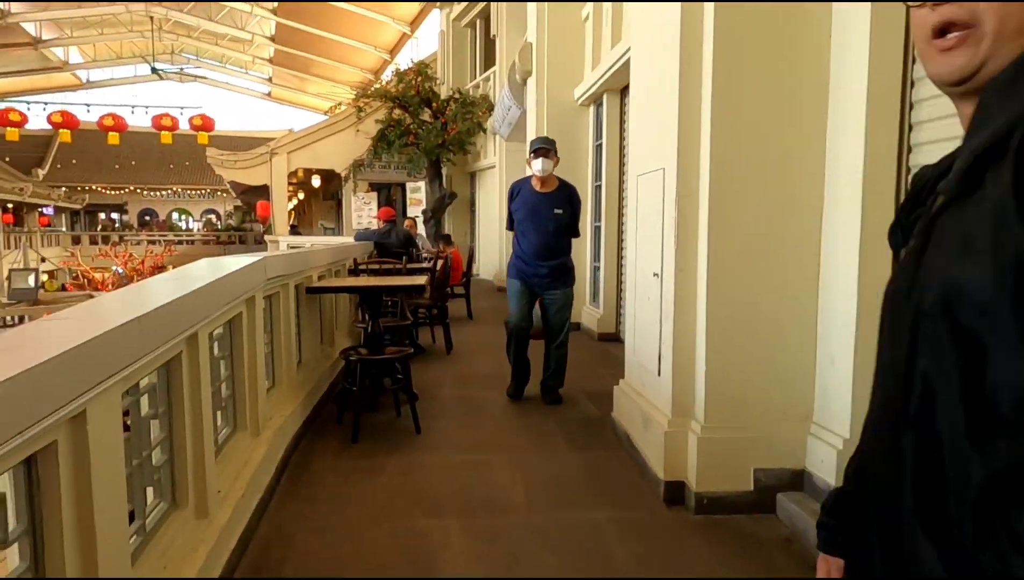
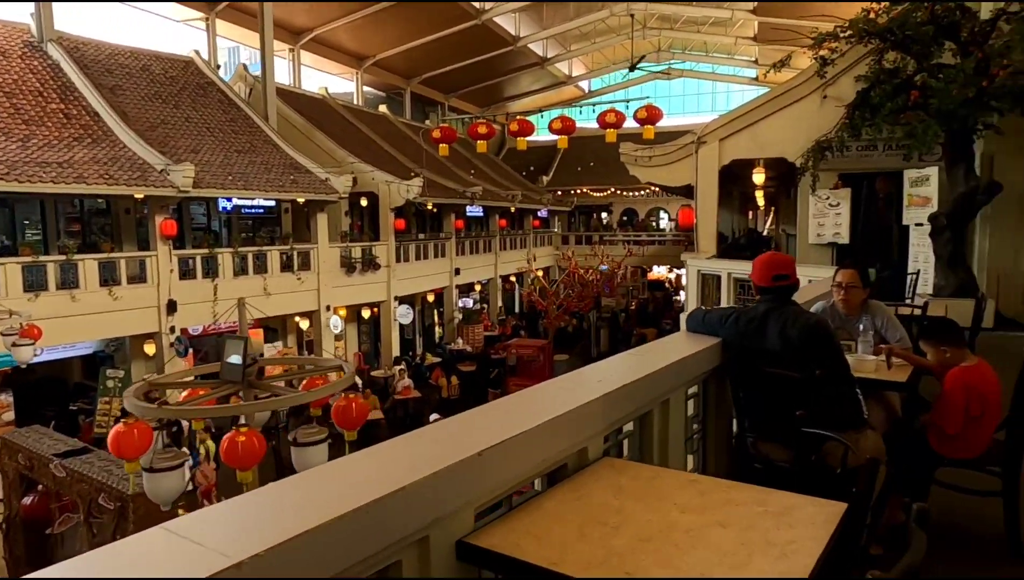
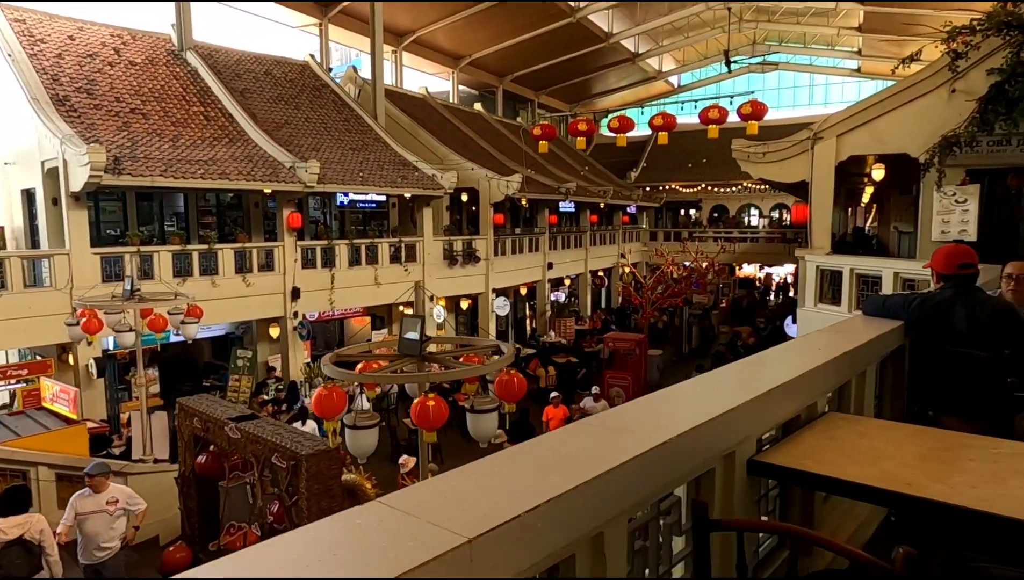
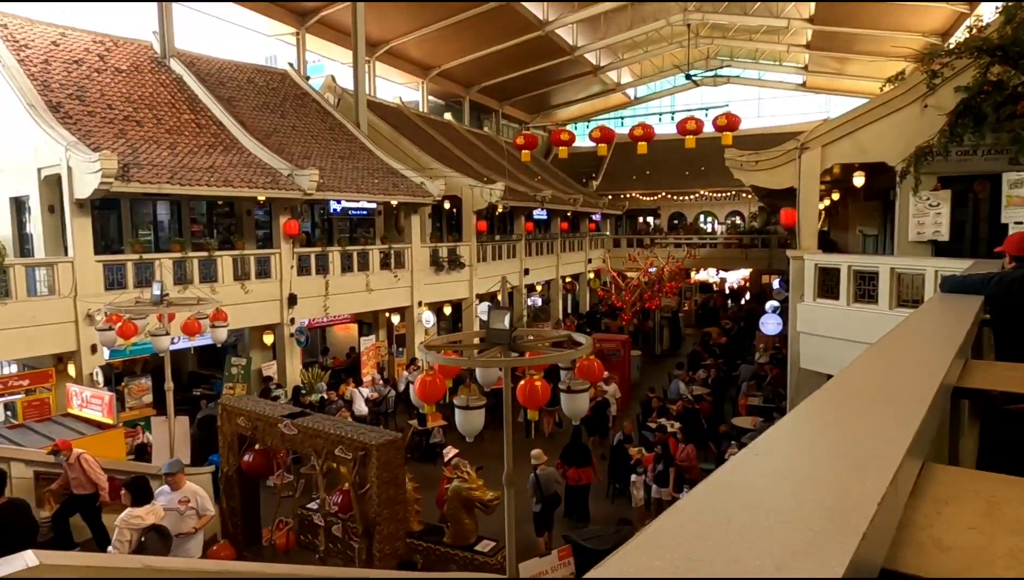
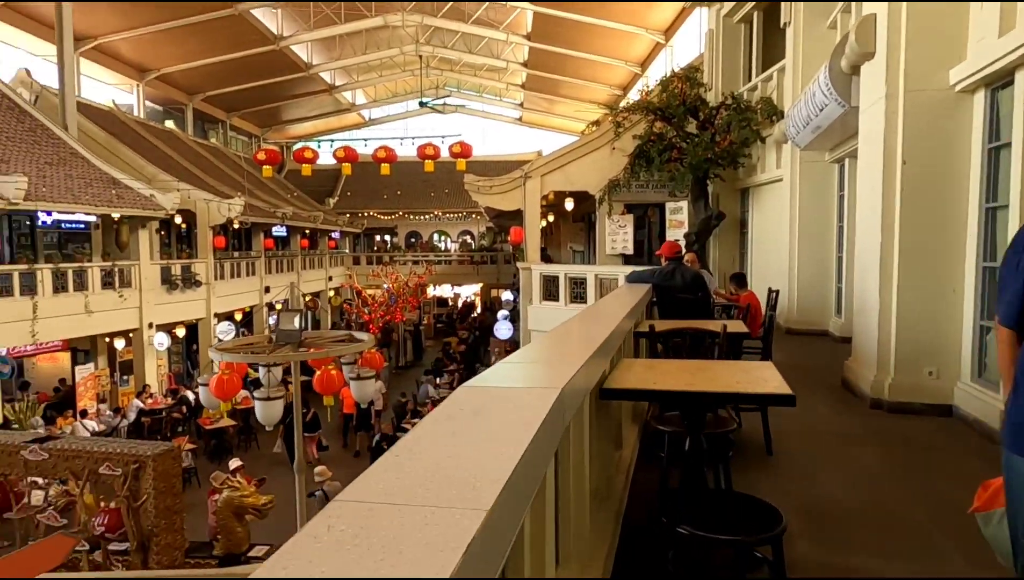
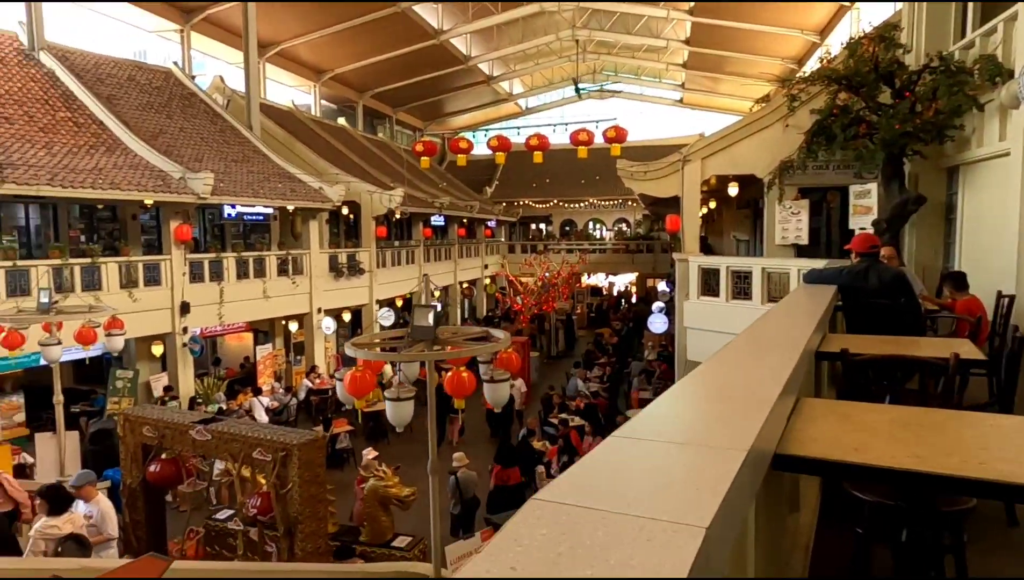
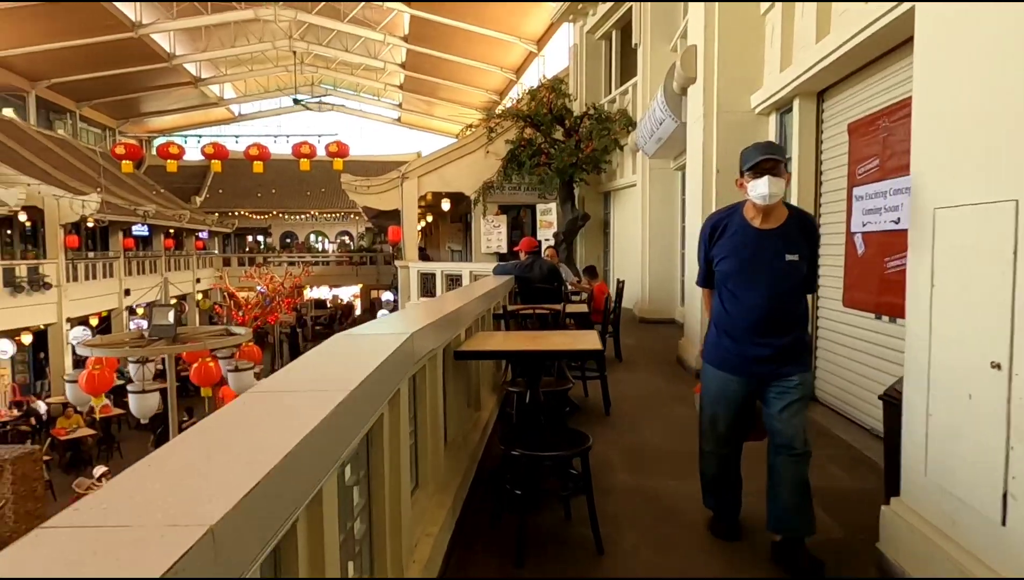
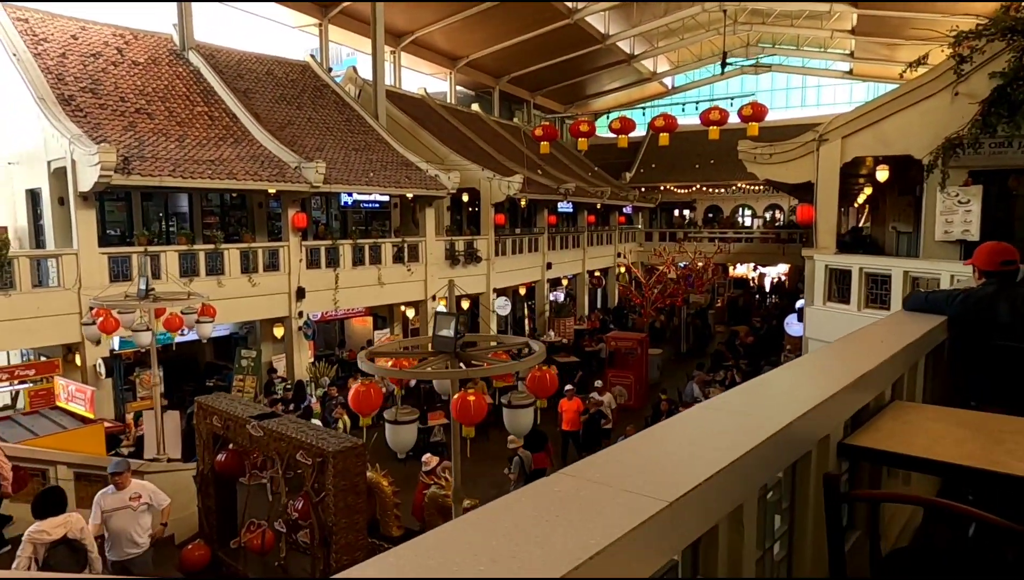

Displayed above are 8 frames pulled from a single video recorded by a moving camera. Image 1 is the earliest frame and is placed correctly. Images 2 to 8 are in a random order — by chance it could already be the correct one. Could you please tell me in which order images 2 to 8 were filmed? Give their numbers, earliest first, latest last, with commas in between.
7, 5, 6, 4, 8, 3, 2
